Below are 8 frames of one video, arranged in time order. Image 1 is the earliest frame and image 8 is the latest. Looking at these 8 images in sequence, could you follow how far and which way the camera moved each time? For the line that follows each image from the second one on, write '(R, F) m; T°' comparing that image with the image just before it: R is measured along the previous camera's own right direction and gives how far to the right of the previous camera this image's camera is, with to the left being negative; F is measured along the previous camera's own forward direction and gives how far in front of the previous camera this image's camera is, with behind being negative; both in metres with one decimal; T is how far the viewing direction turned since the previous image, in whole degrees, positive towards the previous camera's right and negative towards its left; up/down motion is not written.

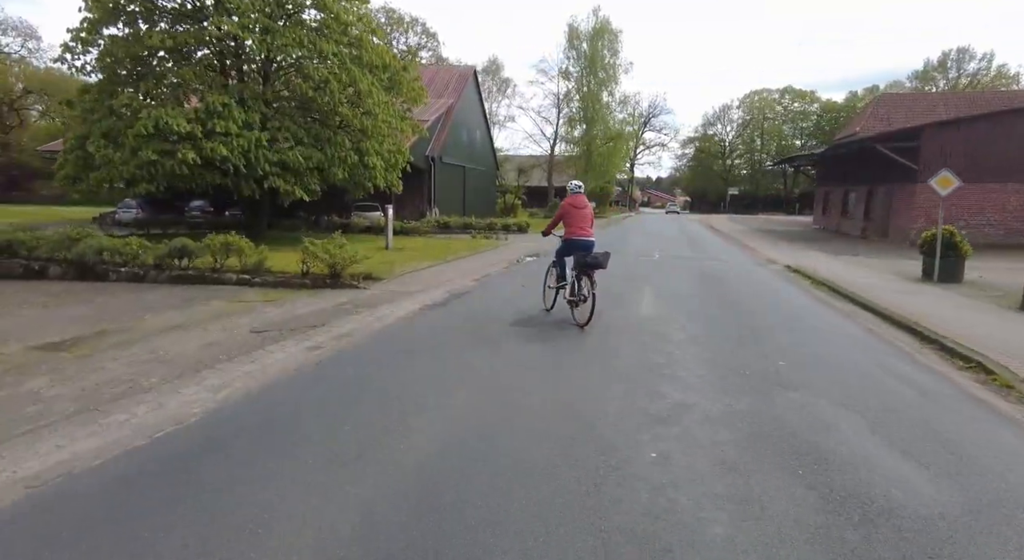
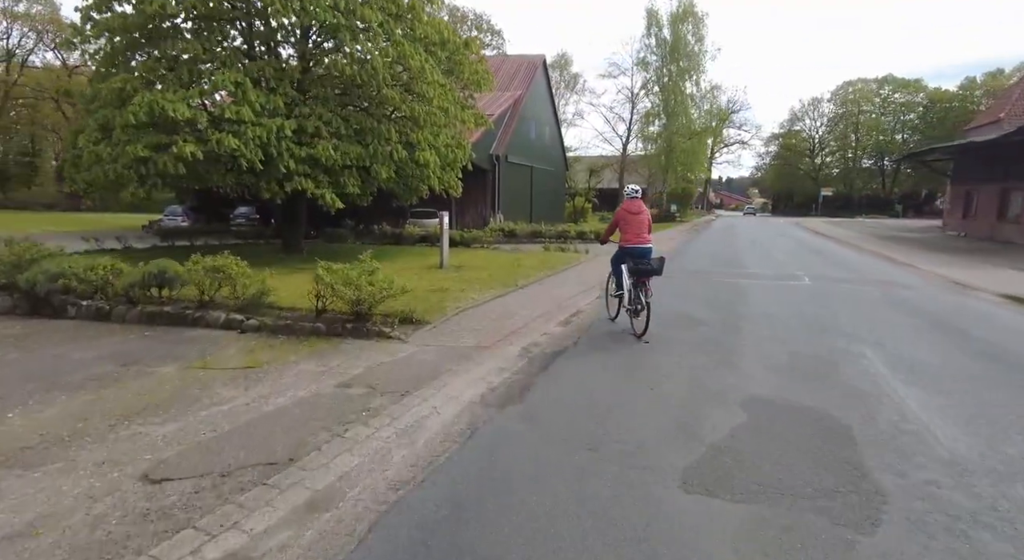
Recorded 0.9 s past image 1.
(-0.6, +4.1) m; -6°
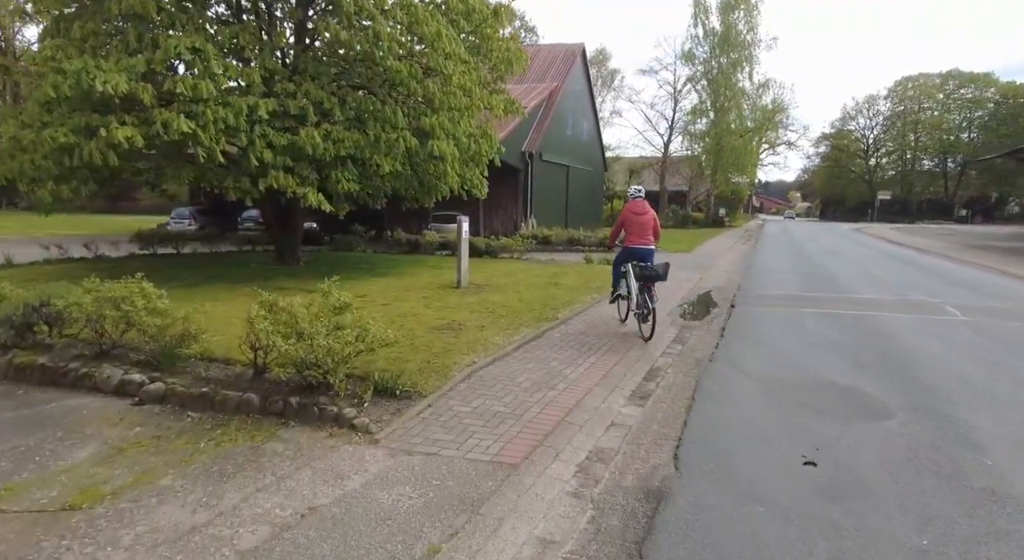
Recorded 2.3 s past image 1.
(-0.1, +3.2) m; -3°
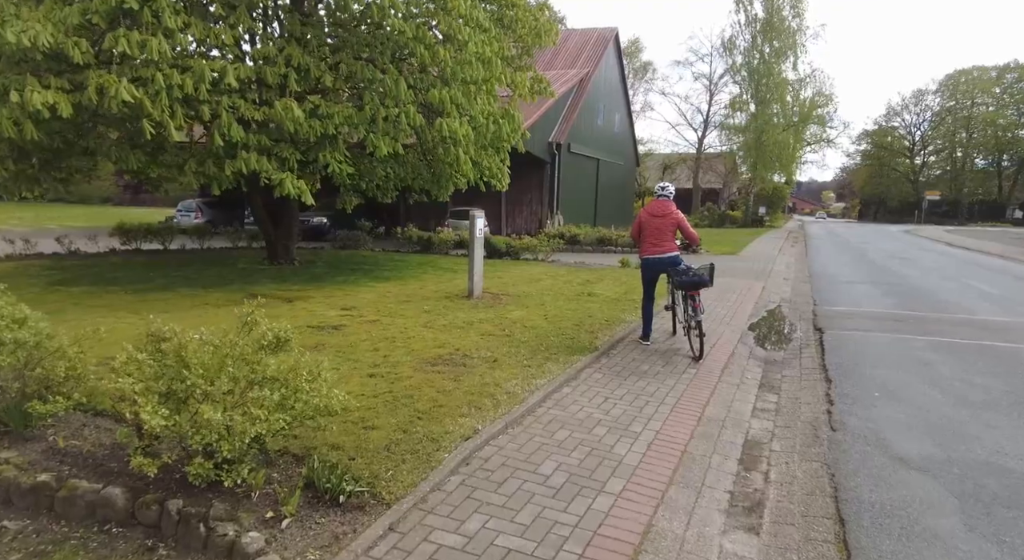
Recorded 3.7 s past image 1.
(0.0, +2.2) m; -2°
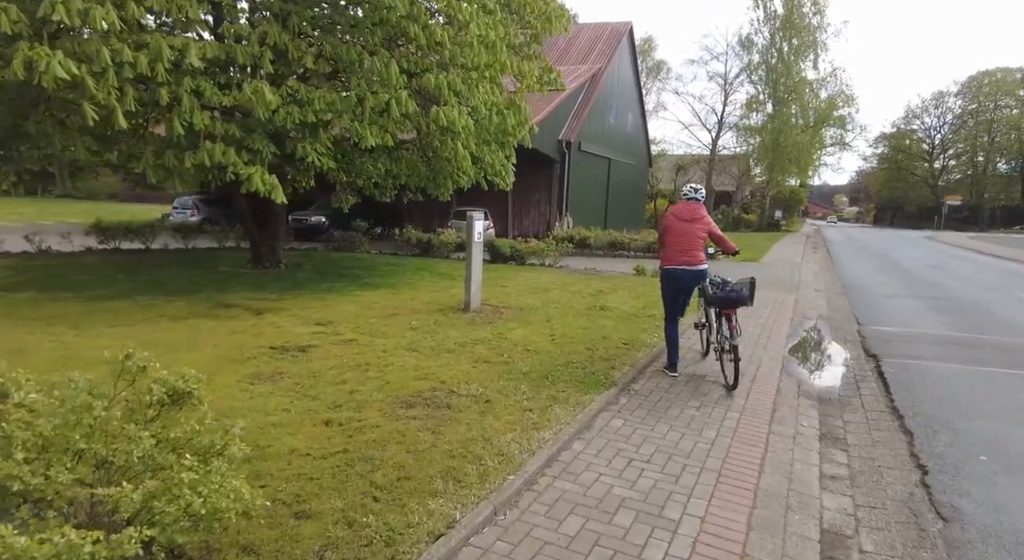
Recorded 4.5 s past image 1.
(+0.1, +1.2) m; -1°
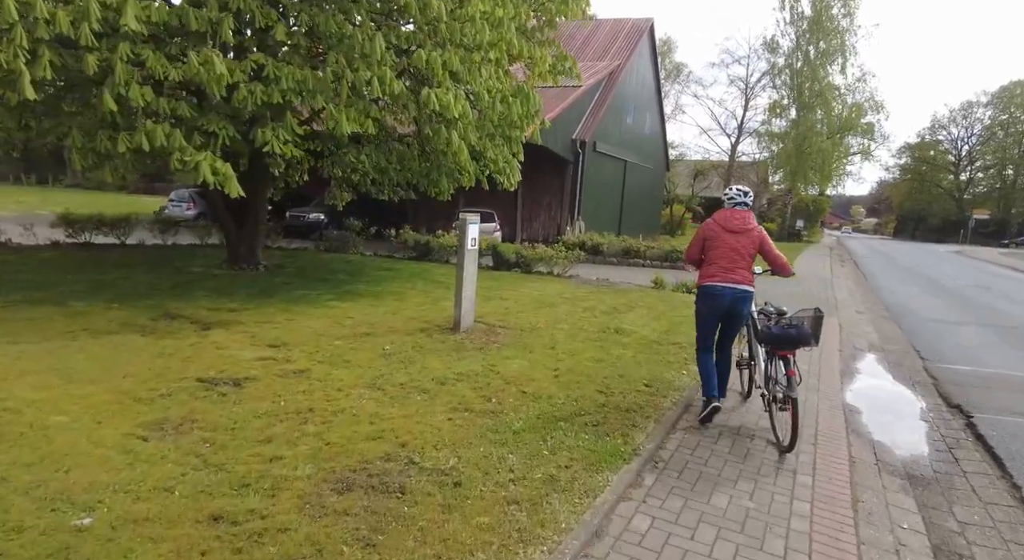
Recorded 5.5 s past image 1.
(+0.1, +1.4) m; -1°
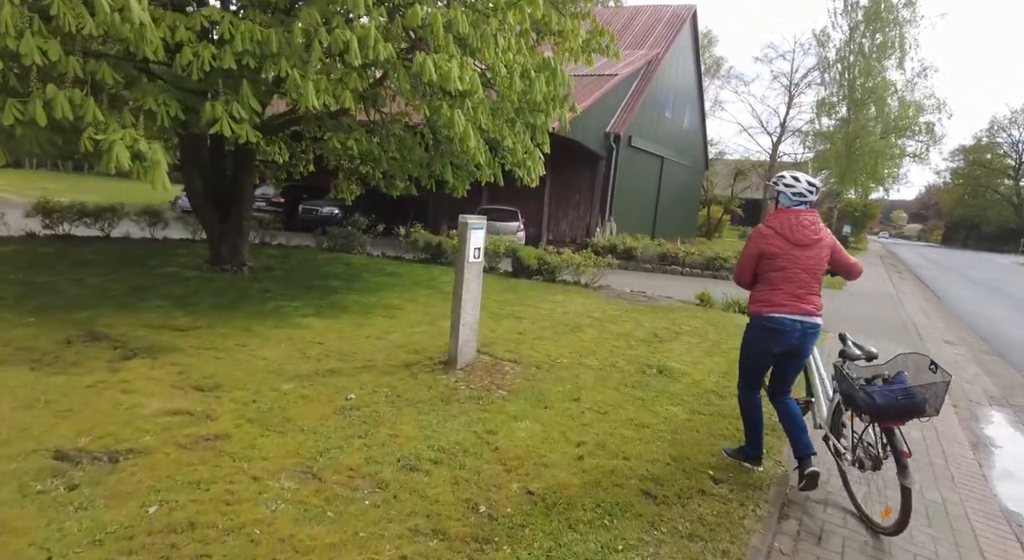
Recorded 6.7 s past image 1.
(+0.1, +1.7) m; -3°
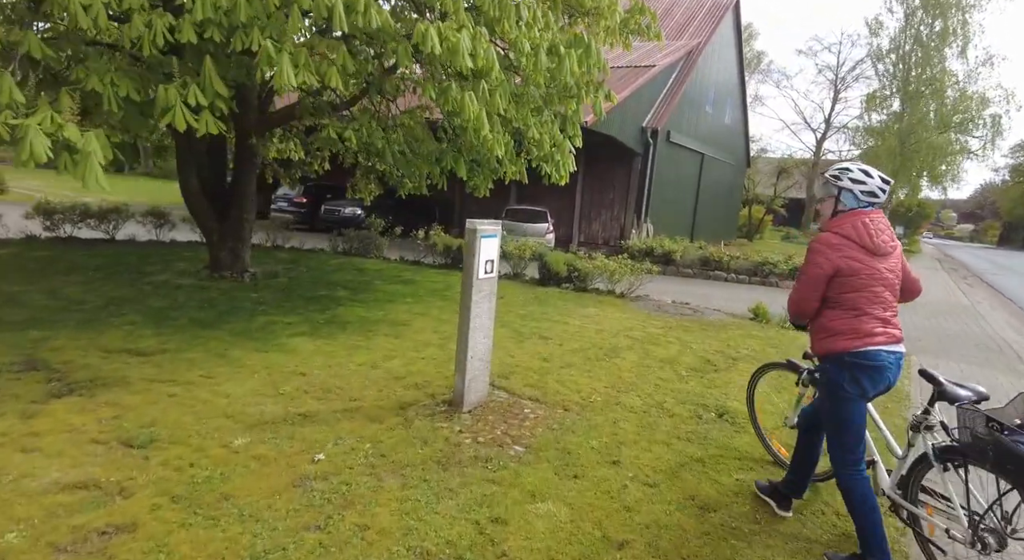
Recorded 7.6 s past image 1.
(+0.1, +1.1) m; -3°
